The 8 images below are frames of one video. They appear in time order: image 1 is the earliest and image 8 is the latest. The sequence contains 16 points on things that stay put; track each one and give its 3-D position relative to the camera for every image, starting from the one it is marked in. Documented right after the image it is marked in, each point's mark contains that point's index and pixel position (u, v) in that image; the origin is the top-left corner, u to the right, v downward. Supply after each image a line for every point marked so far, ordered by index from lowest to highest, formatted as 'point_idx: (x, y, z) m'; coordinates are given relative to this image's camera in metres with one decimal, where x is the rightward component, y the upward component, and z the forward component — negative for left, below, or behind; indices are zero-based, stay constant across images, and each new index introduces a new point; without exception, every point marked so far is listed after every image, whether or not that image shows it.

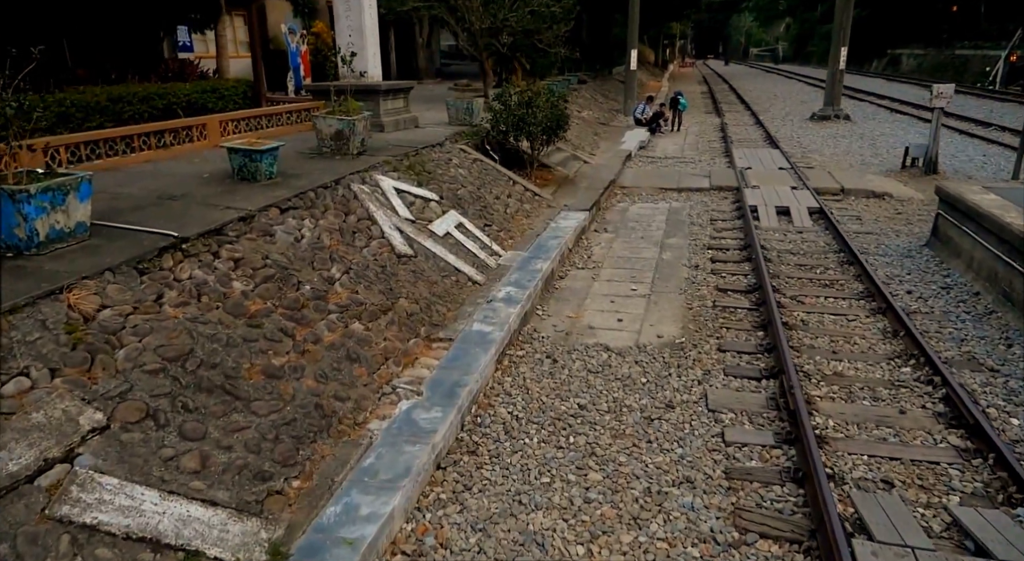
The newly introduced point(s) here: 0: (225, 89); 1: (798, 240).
0: (-3.8, +2.5, +9.4) m
1: (+3.0, +0.4, +7.5) m
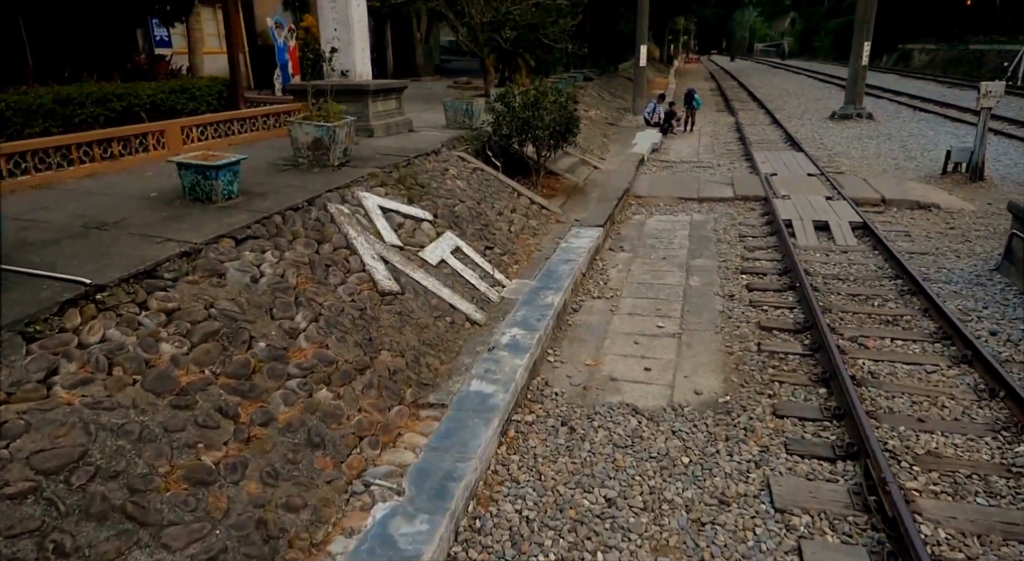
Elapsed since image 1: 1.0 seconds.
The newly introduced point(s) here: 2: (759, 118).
0: (-3.8, +2.3, +8.5) m
1: (+3.0, +0.2, +6.5) m
2: (+6.3, +4.2, +18.2) m
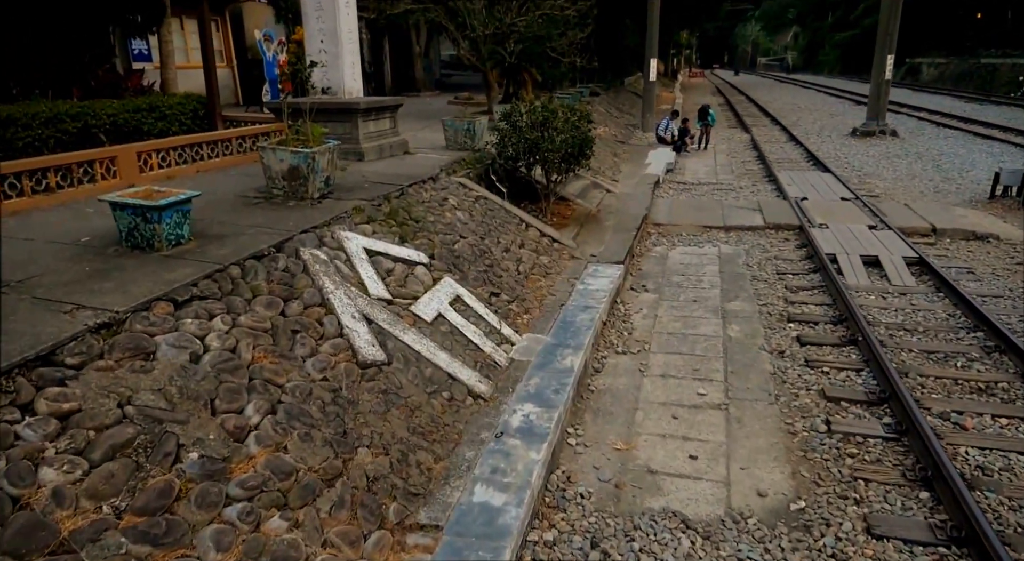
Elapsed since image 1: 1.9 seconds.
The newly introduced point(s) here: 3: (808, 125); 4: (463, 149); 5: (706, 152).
0: (-3.7, +1.9, +7.6) m
1: (+3.1, -0.2, +5.6) m
2: (+6.4, +3.6, +17.4) m
3: (+7.9, +4.1, +18.9) m
4: (-0.6, +1.6, +8.8) m
5: (+4.0, +2.7, +14.9) m
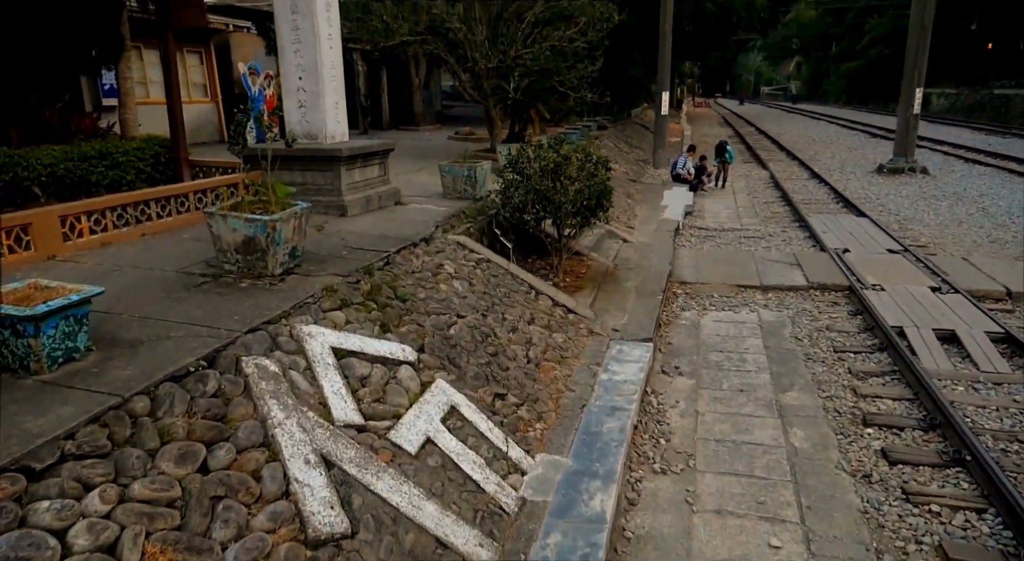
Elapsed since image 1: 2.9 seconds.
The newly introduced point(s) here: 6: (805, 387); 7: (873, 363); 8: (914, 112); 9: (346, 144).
0: (-3.7, +1.2, +6.6) m
1: (+3.2, -0.8, +4.5) m
2: (+6.5, +2.5, +16.4) m
3: (+8.0, +3.0, +18.0) m
4: (-0.5, +0.9, +7.8) m
5: (+4.1, +1.8, +13.9) m
6: (+2.1, -0.8, +5.1) m
7: (+2.7, -0.6, +5.4) m
8: (+8.3, +3.5, +14.7) m
9: (-1.5, +1.2, +6.5) m
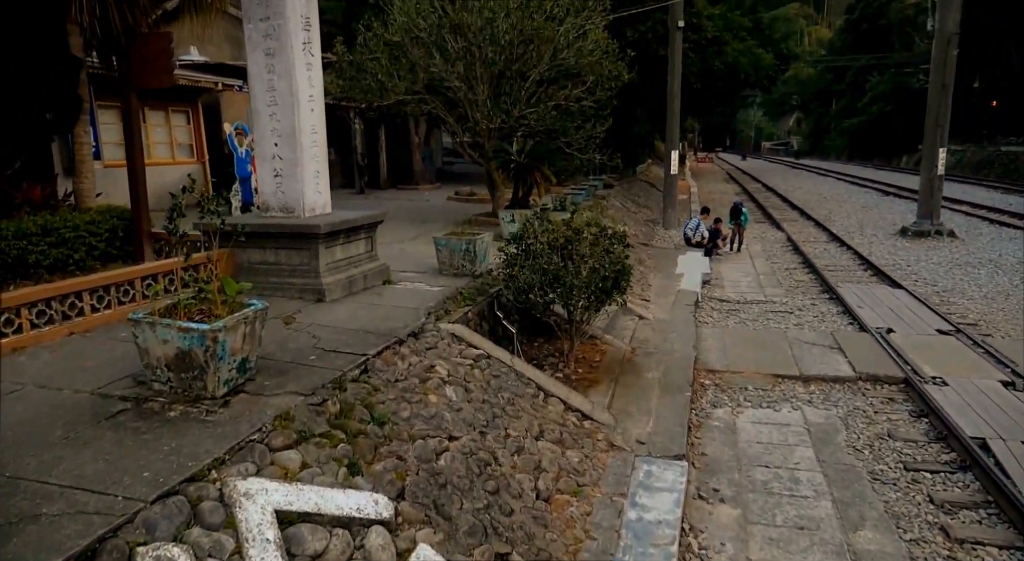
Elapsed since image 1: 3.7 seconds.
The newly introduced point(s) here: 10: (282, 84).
0: (-3.6, +0.4, +5.8) m
1: (+3.2, -1.4, +3.5) m
2: (+6.6, +1.1, +15.6) m
3: (+8.0, +1.4, +17.2) m
4: (-0.5, 0.0, +6.9) m
5: (+4.2, +0.5, +13.1) m
6: (+2.1, -1.4, +4.1) m
7: (+2.8, -1.3, +4.4) m
8: (+8.3, +2.1, +13.9) m
9: (-1.5, +0.5, +5.7) m
10: (-1.9, +1.6, +5.8) m
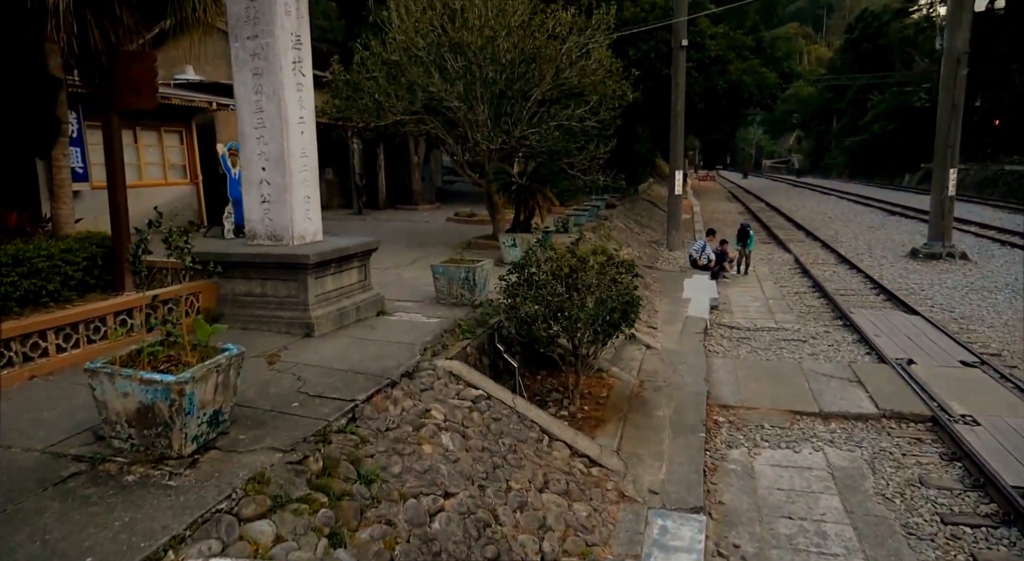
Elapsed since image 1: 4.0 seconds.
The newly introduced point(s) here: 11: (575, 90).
0: (-3.6, +0.2, +5.5) m
1: (+3.2, -1.6, +3.1) m
2: (+6.6, +0.6, +15.3) m
3: (+8.1, +0.9, +16.9) m
4: (-0.5, -0.2, +6.6) m
5: (+4.2, 0.0, +12.8) m
6: (+2.2, -1.6, +3.7) m
7: (+2.8, -1.5, +4.0) m
8: (+8.3, +1.7, +13.6) m
9: (-1.5, +0.2, +5.3) m
10: (-1.9, +1.4, +5.5) m
11: (+0.9, +2.7, +10.2) m
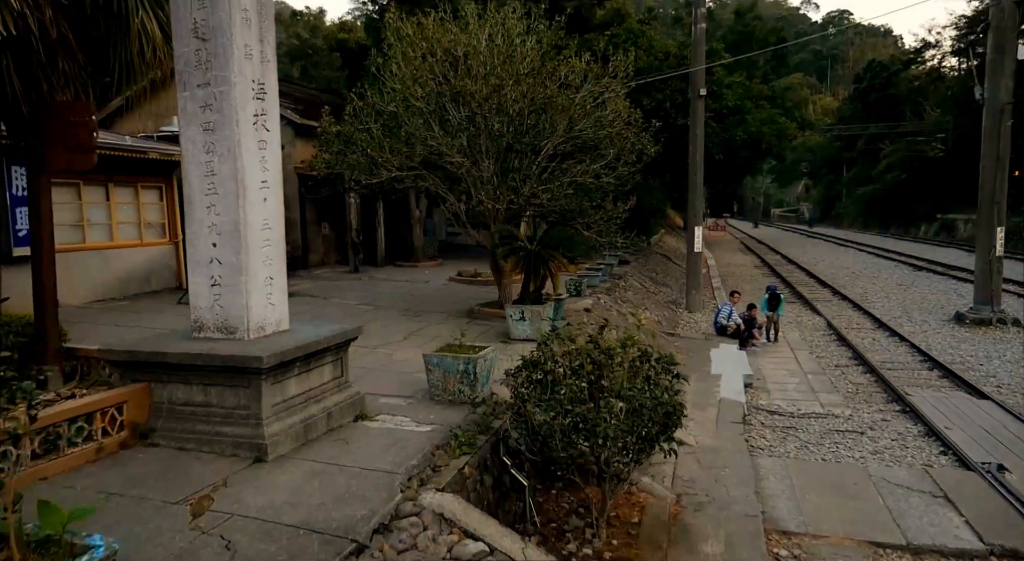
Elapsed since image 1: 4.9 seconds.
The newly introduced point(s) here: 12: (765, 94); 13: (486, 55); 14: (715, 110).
0: (-3.6, -0.5, +4.4) m
1: (+3.2, -2.1, +1.8) m
2: (+6.7, -0.7, +14.1) m
3: (+8.2, -0.5, +15.7) m
4: (-0.4, -0.9, +5.4) m
5: (+4.3, -1.1, +11.6) m
6: (+2.2, -2.1, +2.5) m
7: (+2.8, -2.0, +2.8) m
8: (+8.5, +0.5, +12.5) m
9: (-1.4, -0.4, +4.2) m
10: (-1.8, +0.7, +4.5) m
11: (+1.0, +1.8, +9.2) m
12: (+6.9, +5.1, +19.4) m
13: (-0.3, +2.7, +8.7) m
14: (+4.8, +4.1, +17.0) m
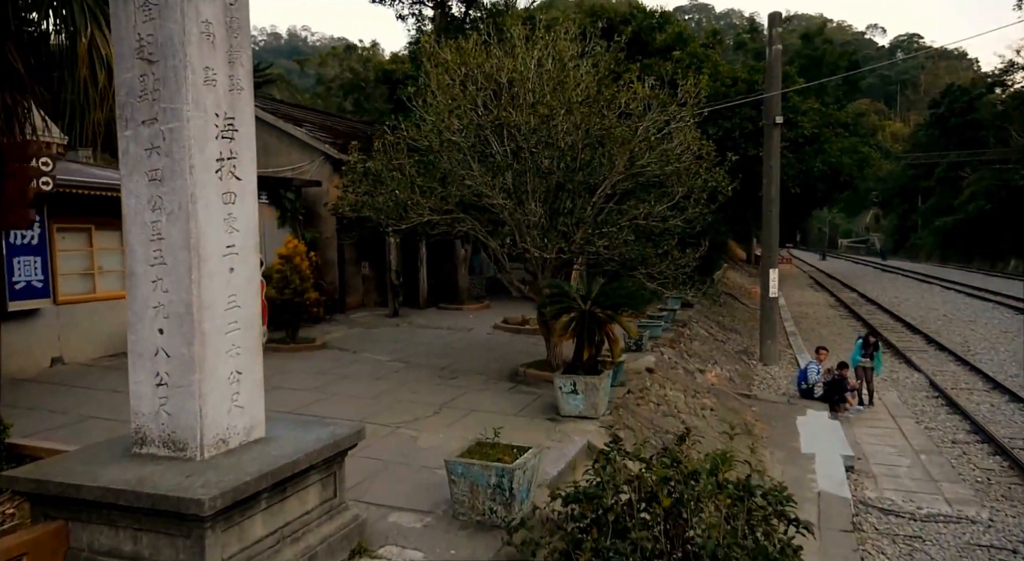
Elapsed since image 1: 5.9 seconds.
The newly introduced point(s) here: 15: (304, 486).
0: (-3.3, -0.9, +3.3) m
1: (+3.2, -2.5, +0.2) m
2: (+7.7, -1.6, +12.2) m
3: (+9.3, -1.4, +13.7) m
4: (-0.1, -1.4, +4.1) m
5: (+5.1, -1.9, +9.9) m
6: (+2.2, -2.5, +0.9) m
7: (+2.9, -2.5, +1.2) m
8: (+9.3, -0.3, +10.5) m
9: (-1.2, -0.8, +3.0) m
10: (-1.6, +0.2, +3.3) m
11: (+1.6, +1.1, +7.9) m
12: (+8.3, +4.0, +17.8) m
13: (+0.2, +2.1, +7.5) m
14: (+6.0, +3.1, +15.5) m
15: (-1.0, -1.0, +3.5) m
